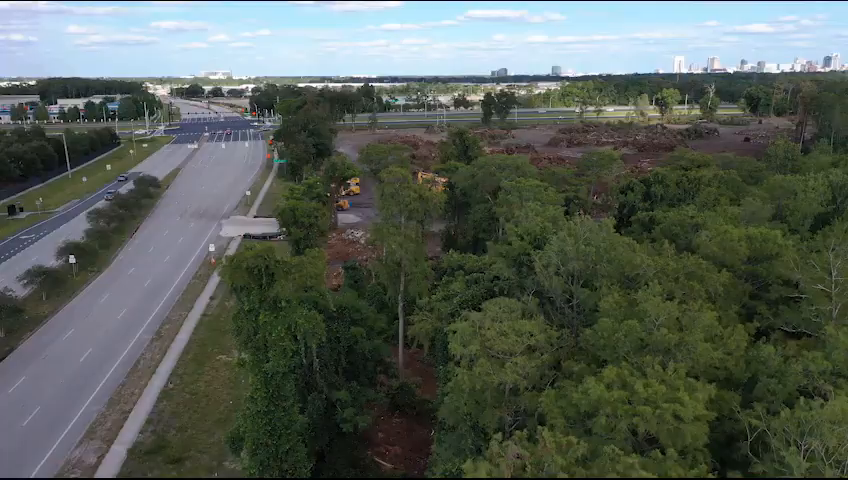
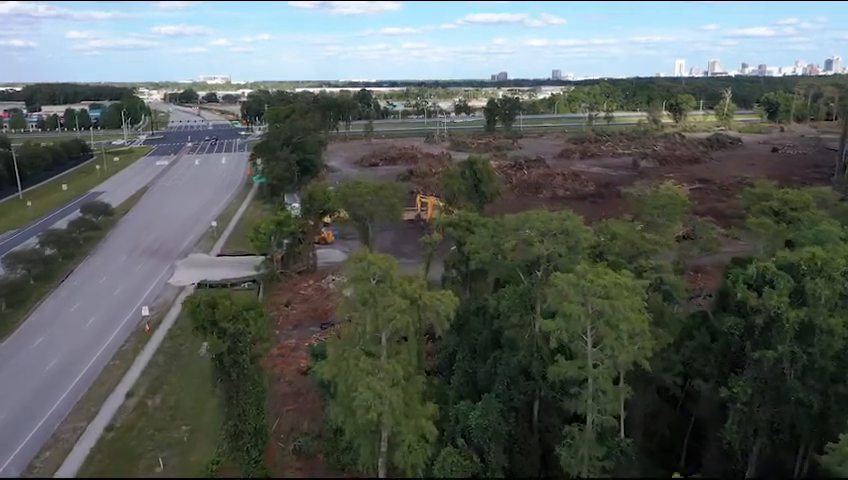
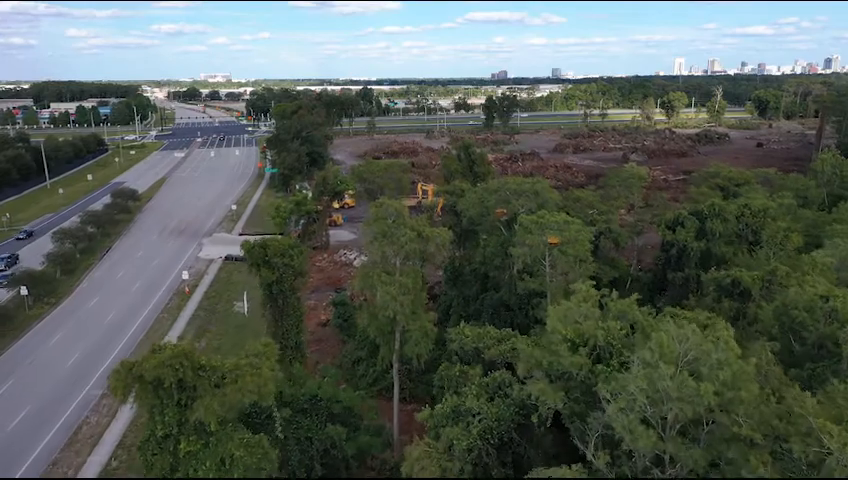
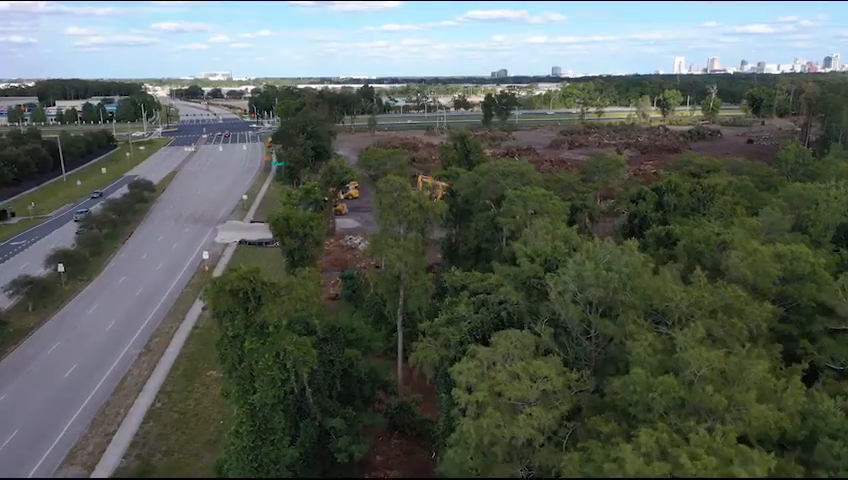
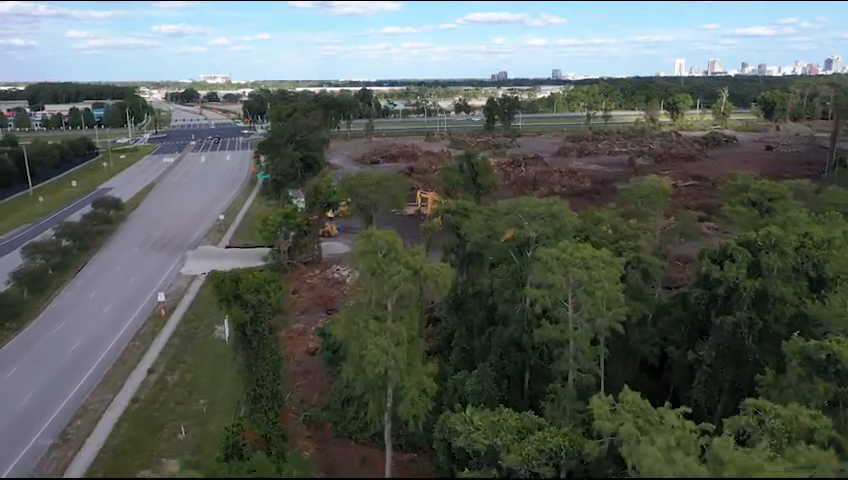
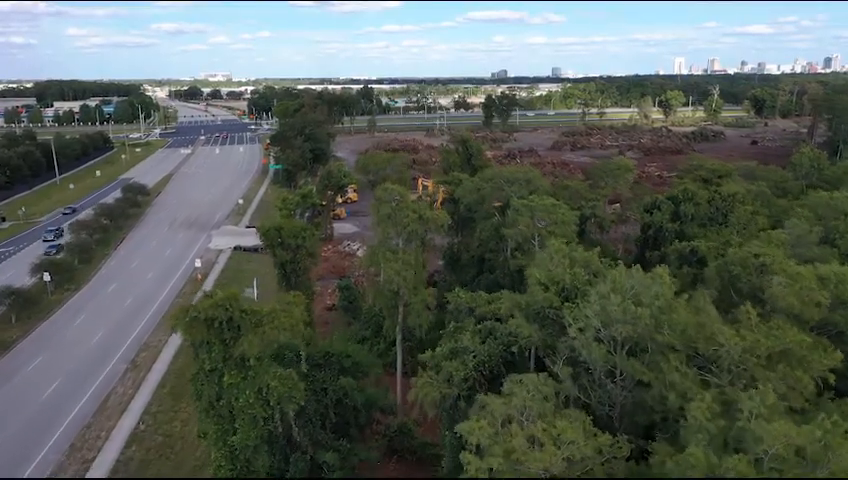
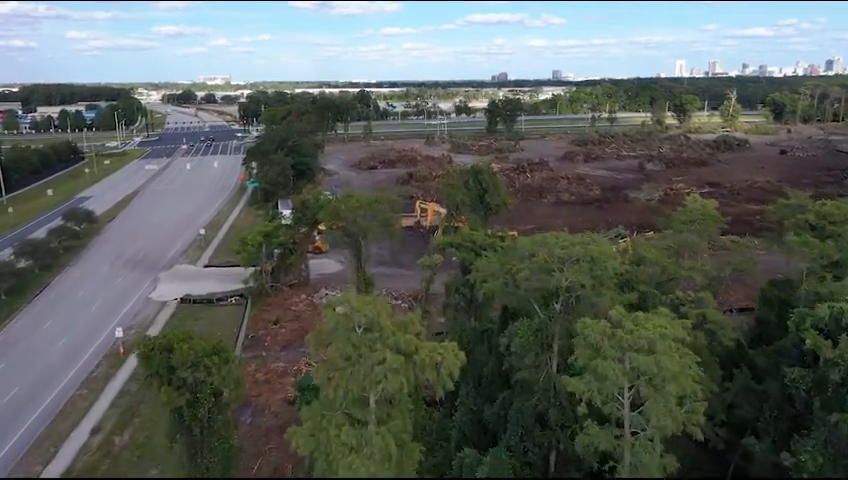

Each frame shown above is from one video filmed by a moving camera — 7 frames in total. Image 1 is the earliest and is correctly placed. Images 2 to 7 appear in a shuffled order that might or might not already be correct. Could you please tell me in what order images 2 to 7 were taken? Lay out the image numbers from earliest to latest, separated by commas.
4, 6, 3, 5, 2, 7
